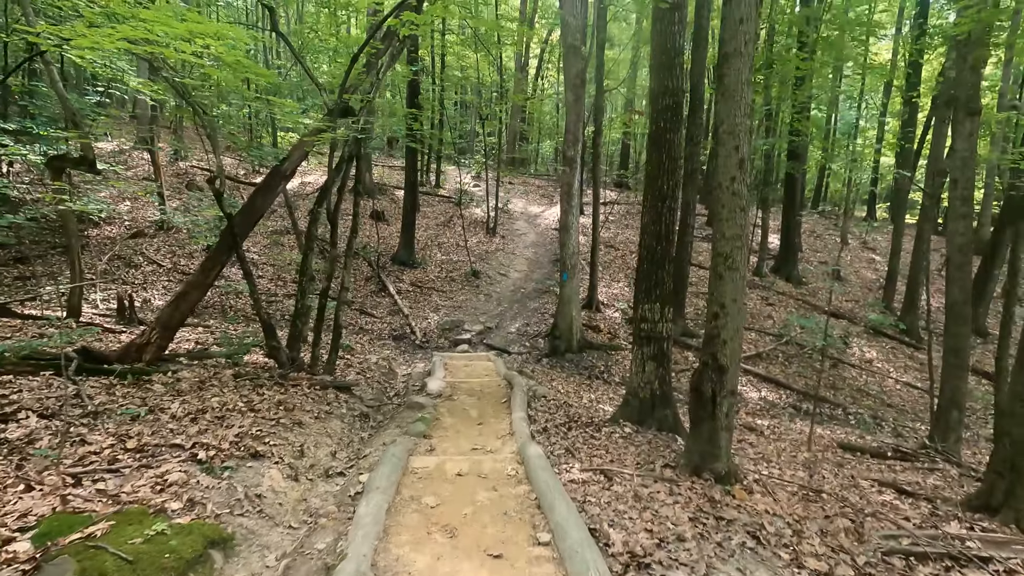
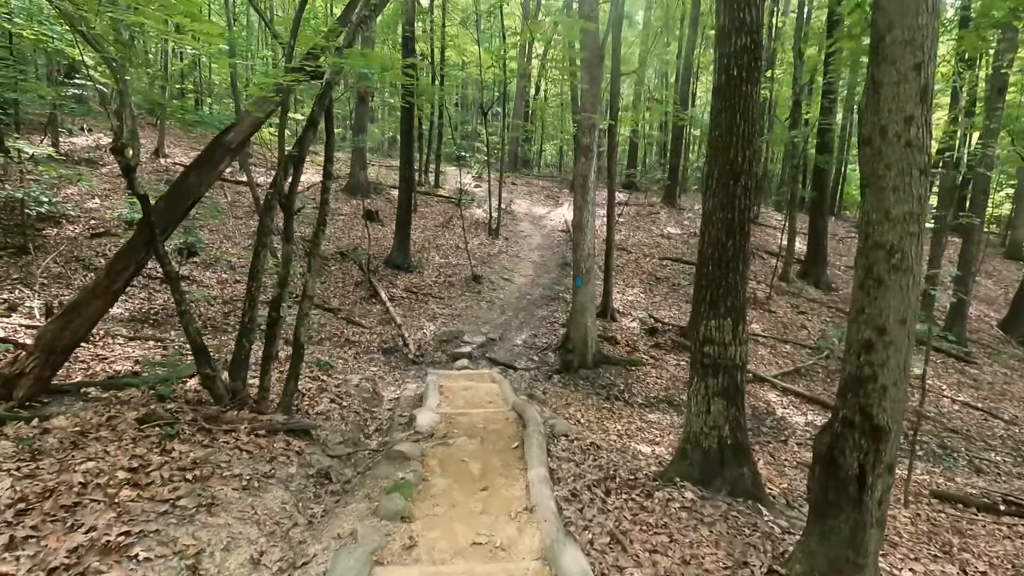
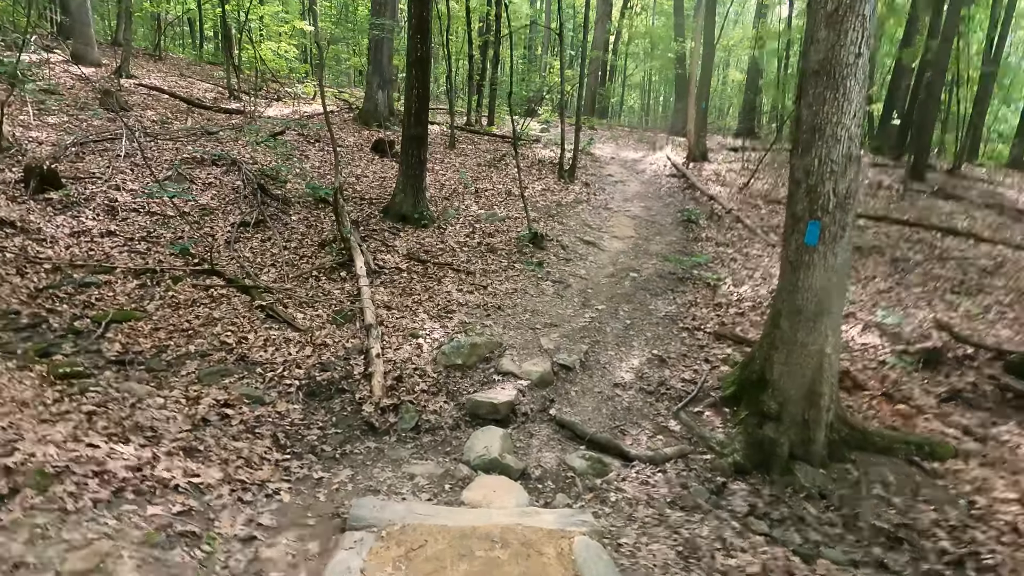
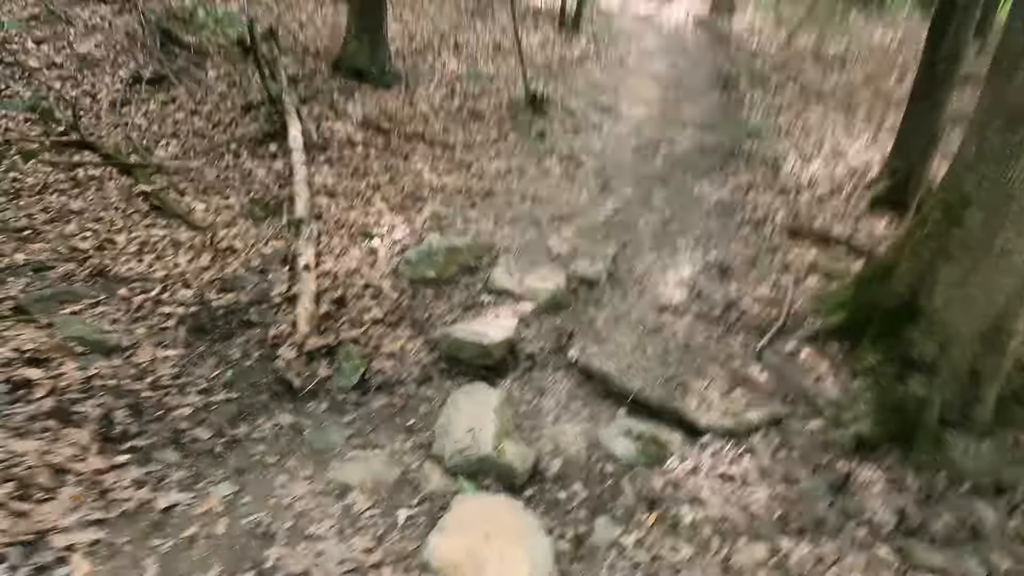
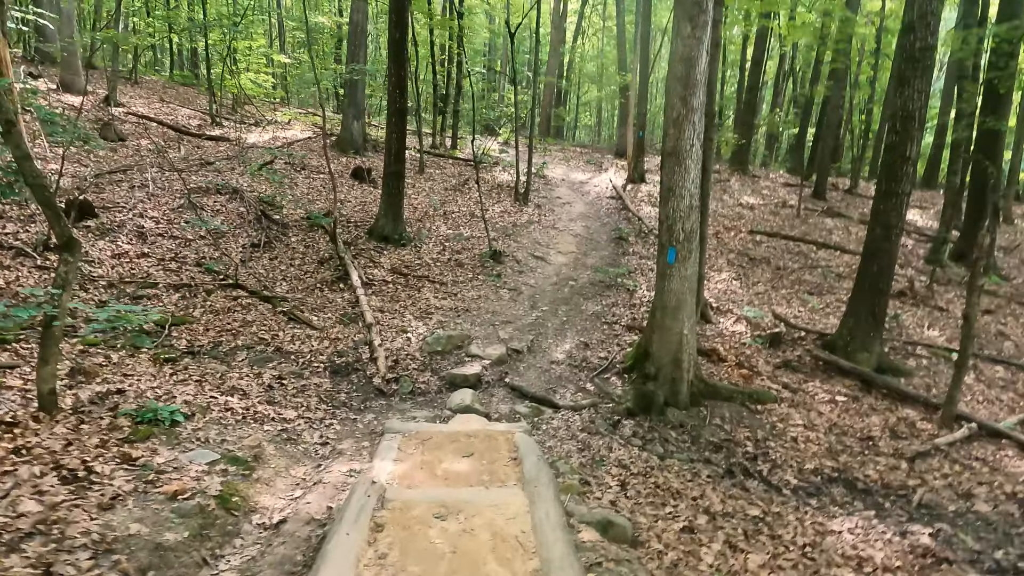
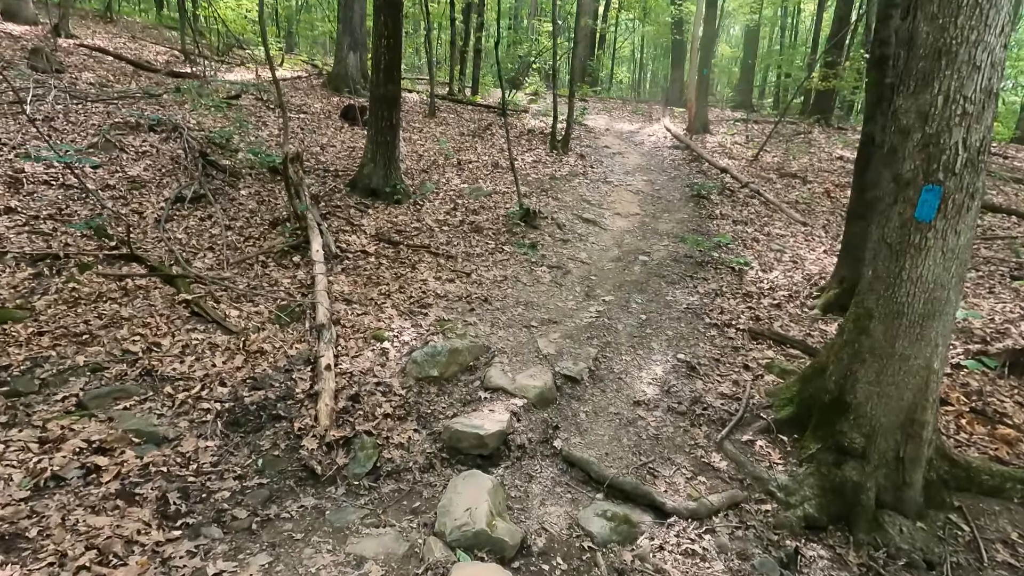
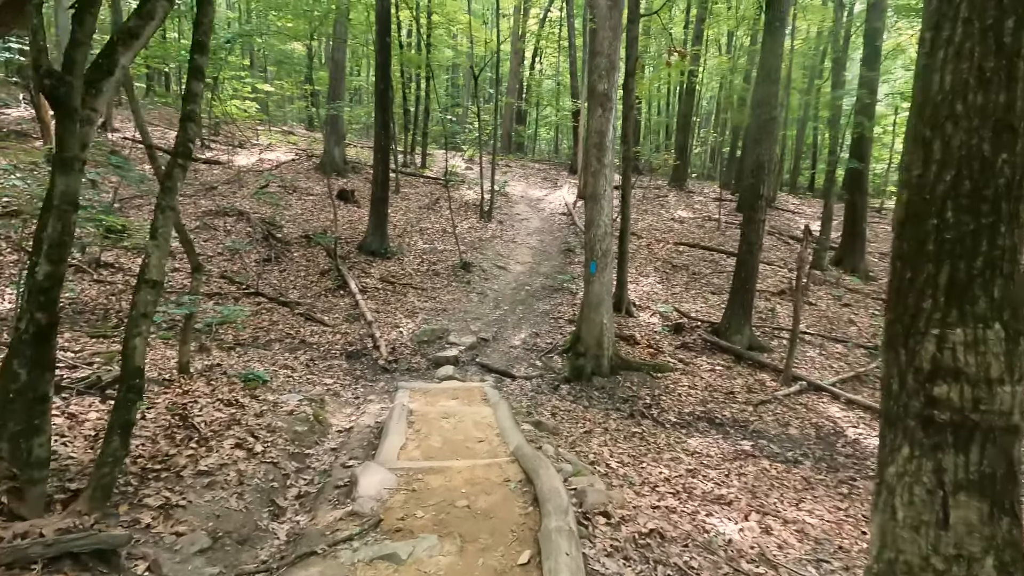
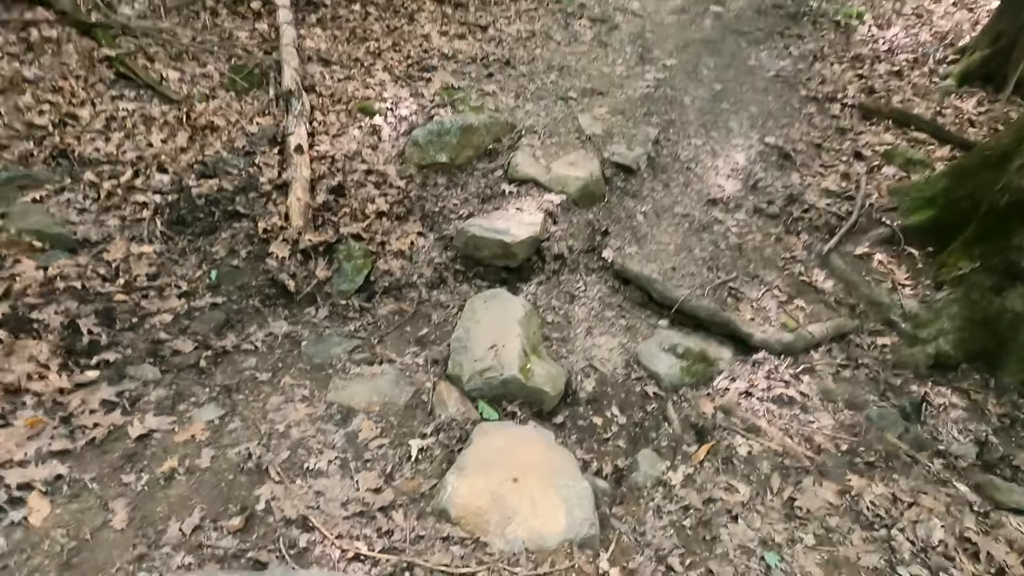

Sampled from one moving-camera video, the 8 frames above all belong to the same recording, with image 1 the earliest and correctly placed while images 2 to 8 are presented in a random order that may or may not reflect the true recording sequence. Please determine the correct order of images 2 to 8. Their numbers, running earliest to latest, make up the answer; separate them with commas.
2, 7, 5, 3, 6, 4, 8
